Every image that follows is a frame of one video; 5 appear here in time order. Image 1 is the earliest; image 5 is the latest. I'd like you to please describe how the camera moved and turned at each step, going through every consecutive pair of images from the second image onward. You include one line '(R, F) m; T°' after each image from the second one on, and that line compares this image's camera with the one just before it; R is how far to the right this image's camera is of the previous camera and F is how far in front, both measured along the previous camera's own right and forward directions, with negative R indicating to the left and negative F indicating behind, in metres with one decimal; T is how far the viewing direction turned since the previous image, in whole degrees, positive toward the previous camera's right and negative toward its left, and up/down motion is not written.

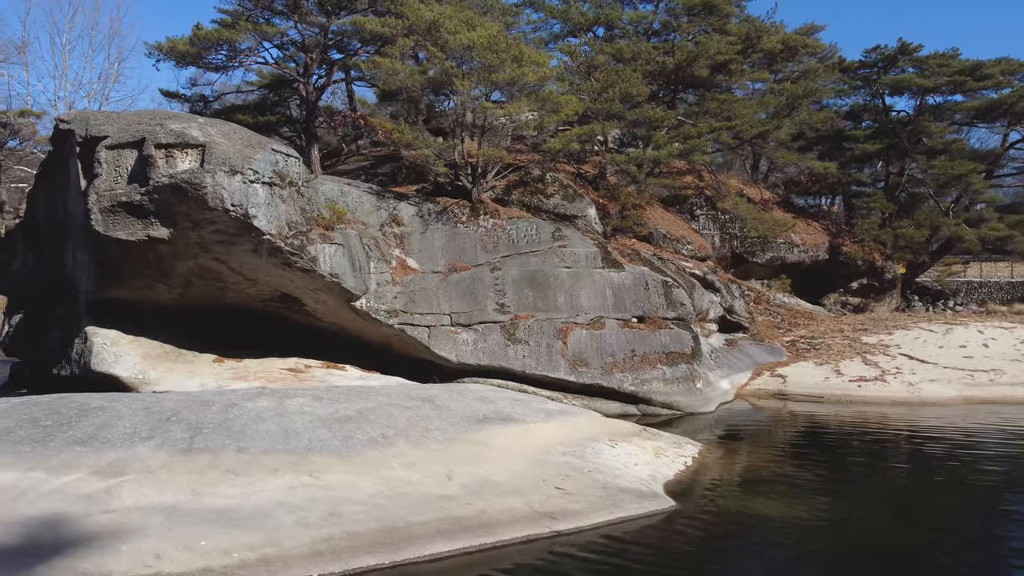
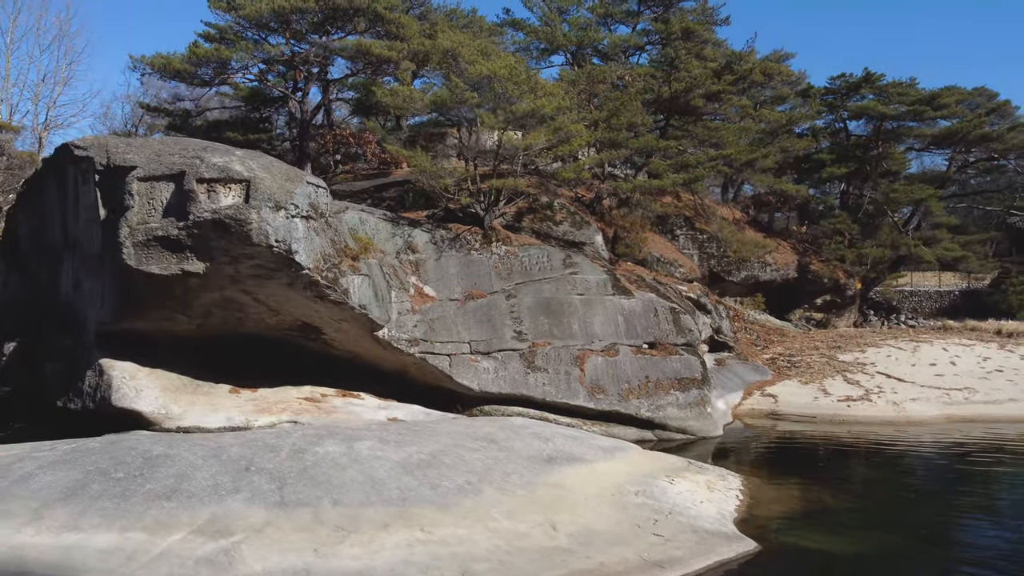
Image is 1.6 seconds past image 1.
(-1.3, -0.1) m; +5°
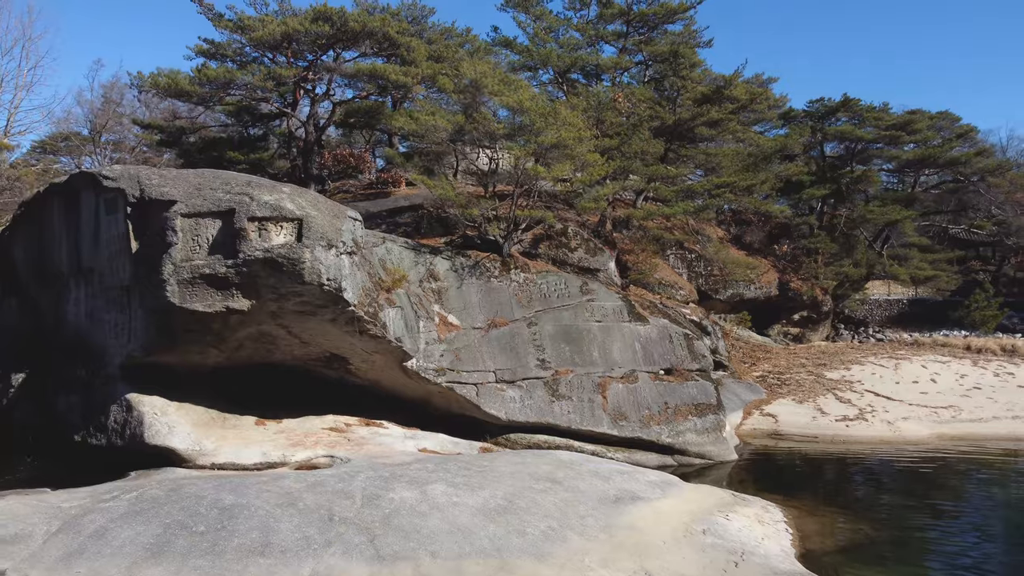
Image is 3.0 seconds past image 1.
(-1.2, -0.1) m; +4°
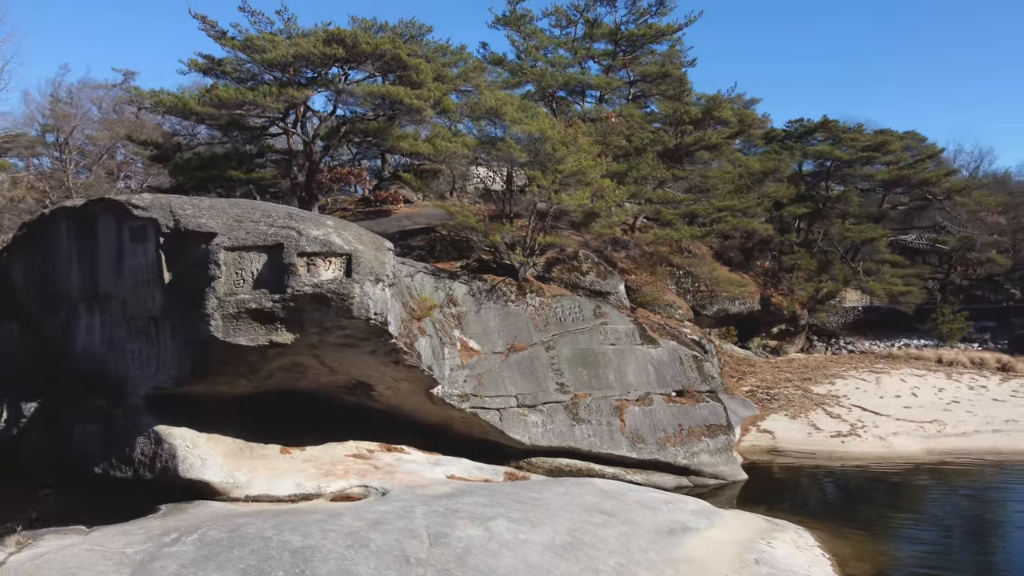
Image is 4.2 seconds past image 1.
(-1.1, -0.1) m; +3°
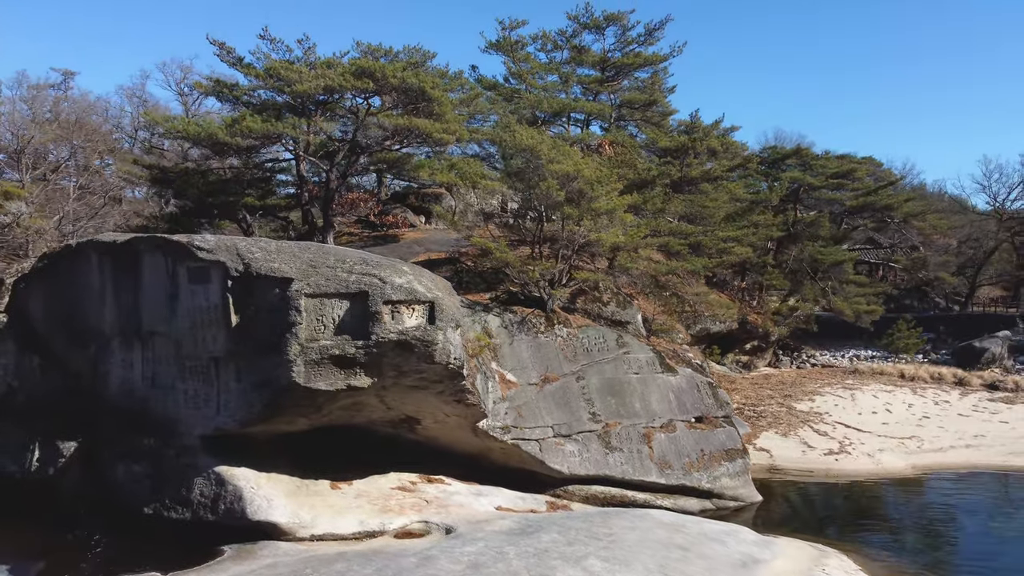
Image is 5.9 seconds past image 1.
(-1.7, -0.3) m; +5°
